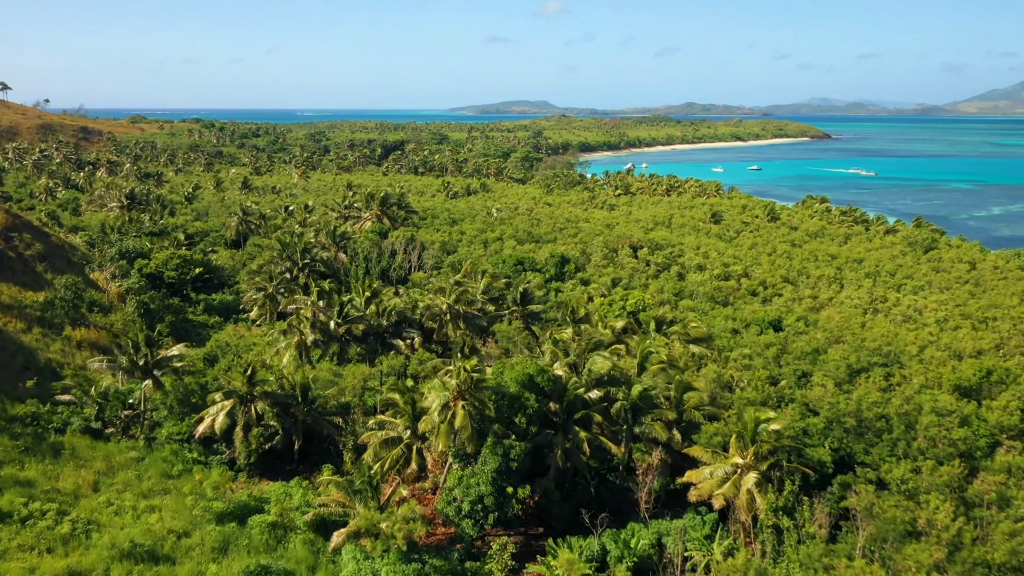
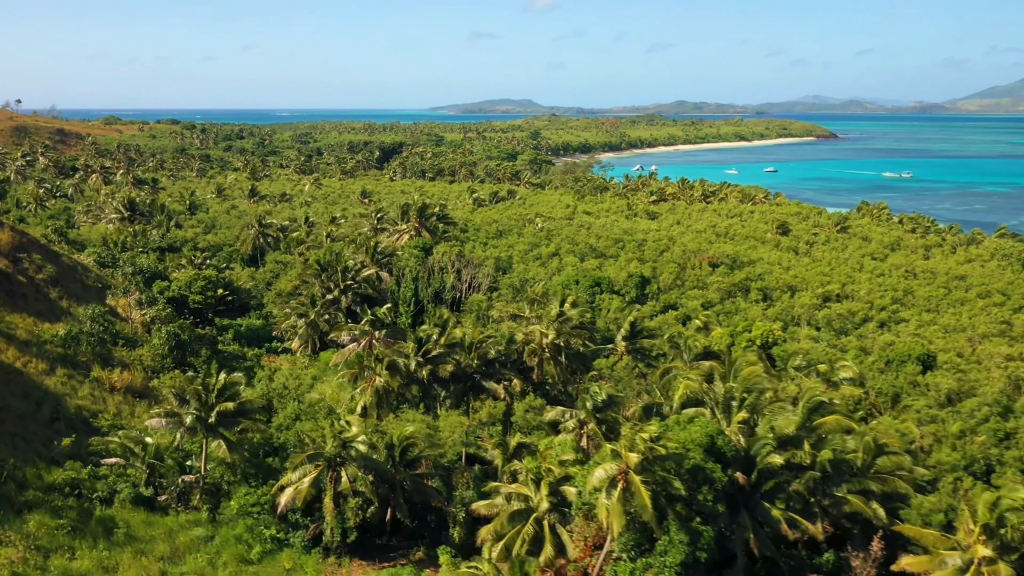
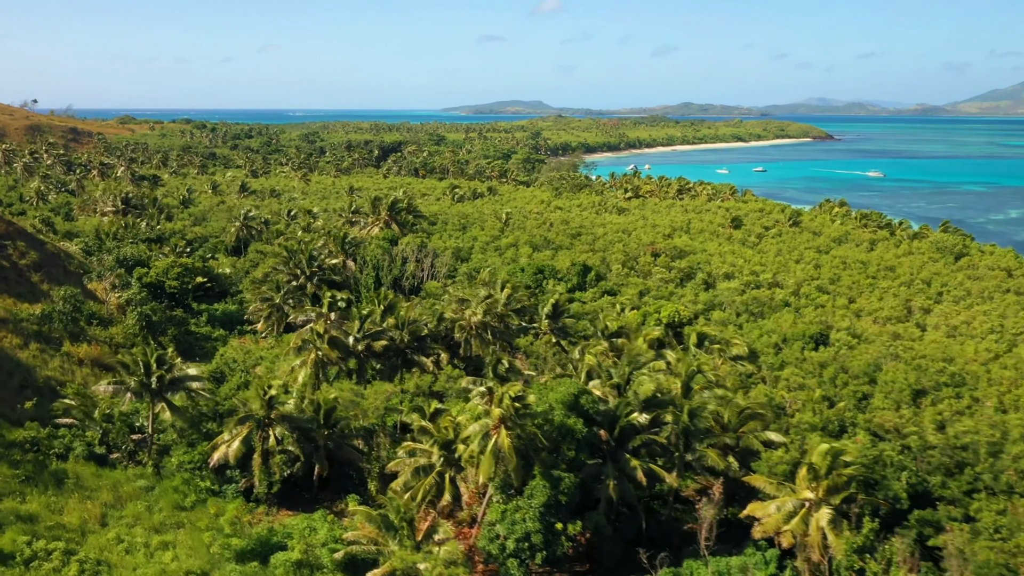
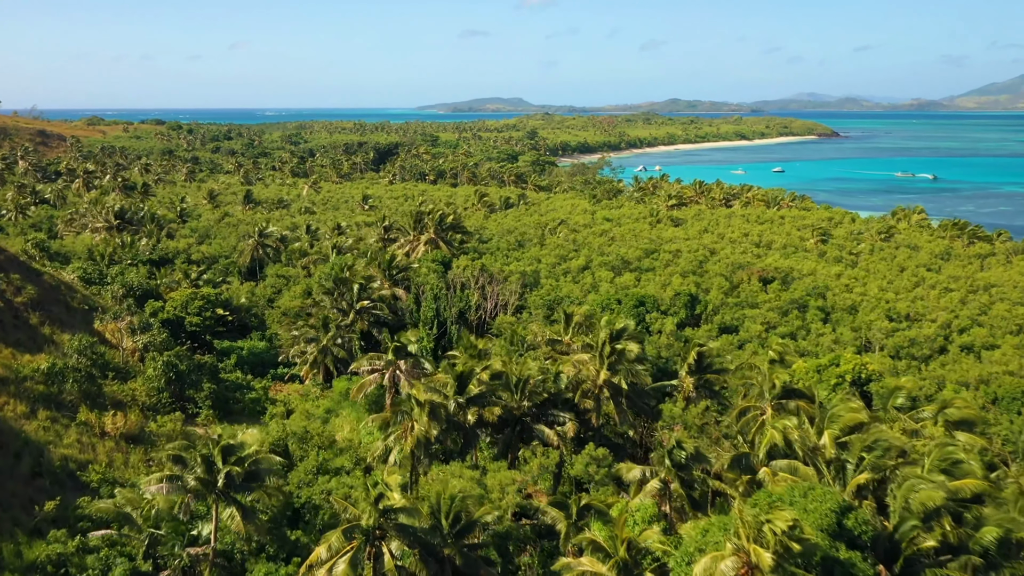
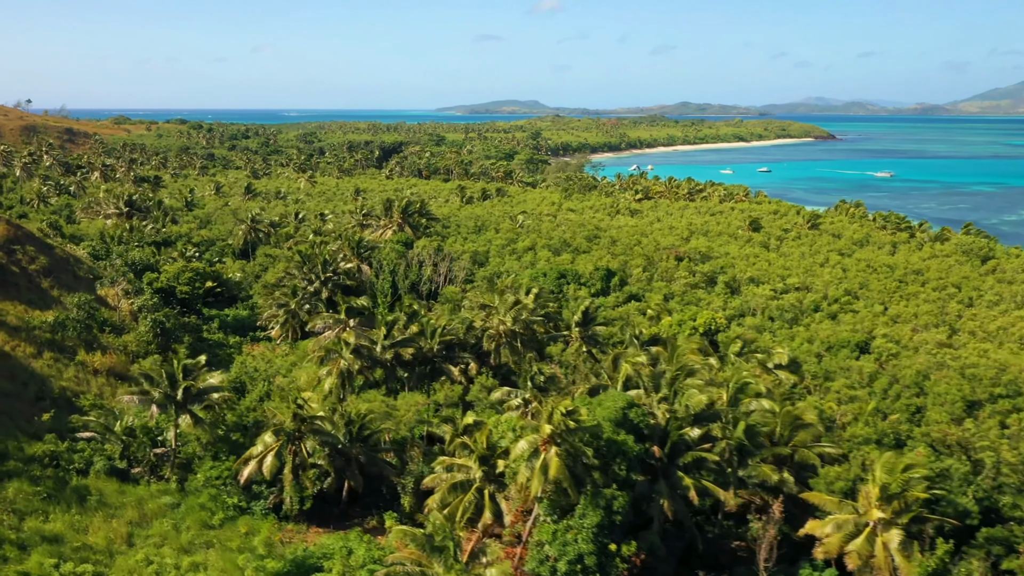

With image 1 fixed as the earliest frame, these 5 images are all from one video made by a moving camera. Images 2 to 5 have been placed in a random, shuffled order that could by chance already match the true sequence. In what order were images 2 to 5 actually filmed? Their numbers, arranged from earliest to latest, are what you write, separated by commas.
3, 5, 2, 4
